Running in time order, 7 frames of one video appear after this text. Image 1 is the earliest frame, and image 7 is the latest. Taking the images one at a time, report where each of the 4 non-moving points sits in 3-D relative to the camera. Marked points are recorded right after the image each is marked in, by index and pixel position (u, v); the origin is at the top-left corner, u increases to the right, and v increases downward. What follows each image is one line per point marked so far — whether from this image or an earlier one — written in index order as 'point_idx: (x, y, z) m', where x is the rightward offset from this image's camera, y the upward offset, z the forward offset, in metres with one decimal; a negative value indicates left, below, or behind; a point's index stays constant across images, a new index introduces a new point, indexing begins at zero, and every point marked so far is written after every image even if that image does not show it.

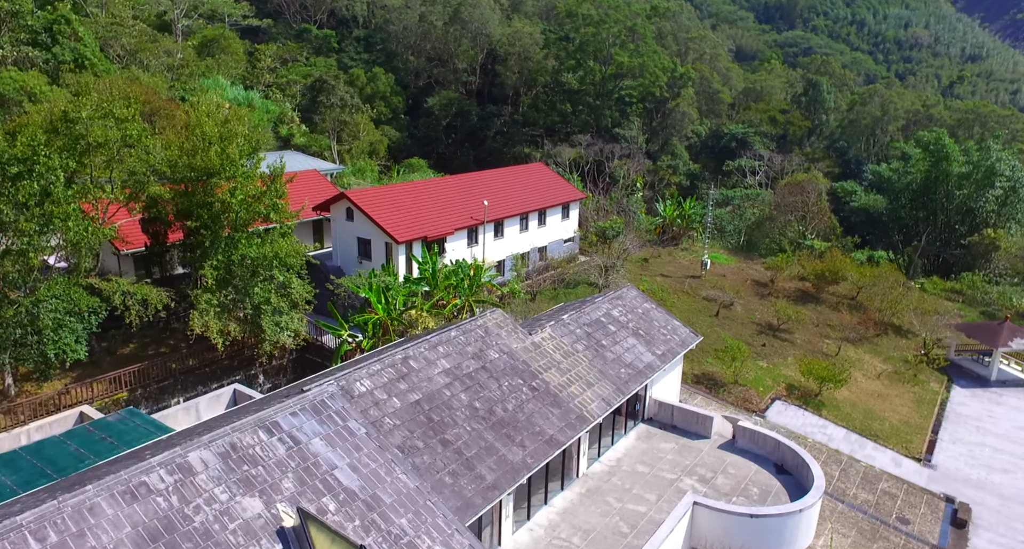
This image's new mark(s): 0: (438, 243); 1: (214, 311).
0: (-2.0, +0.8, +19.1) m
1: (-5.7, -0.7, +13.6) m
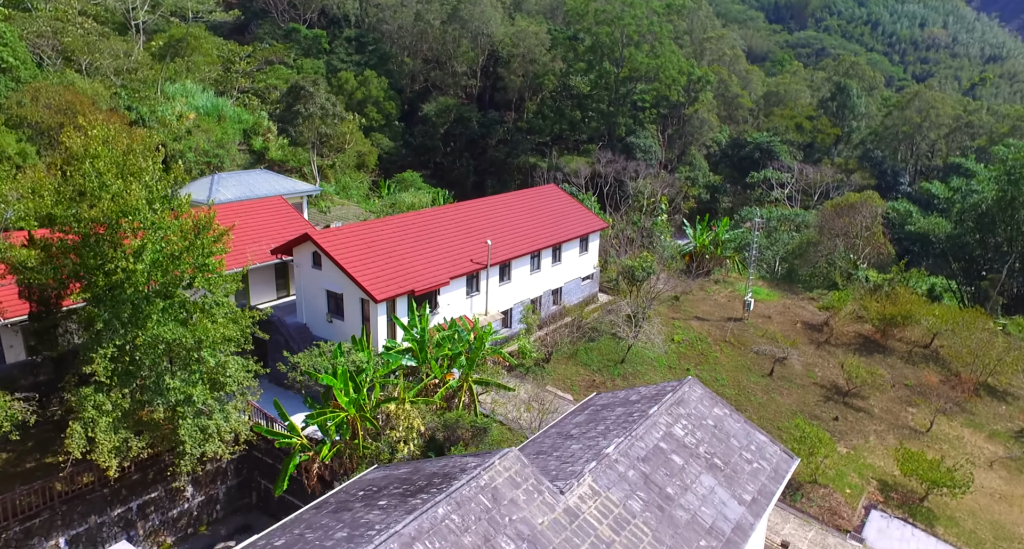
0: (-1.8, -0.5, +15.1) m
1: (-5.5, -2.0, +9.6) m
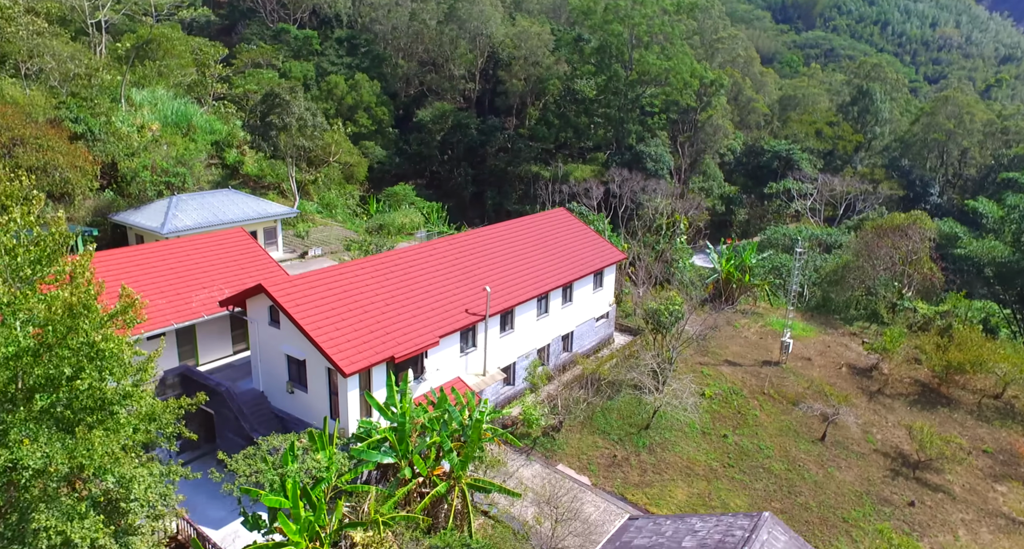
0: (-1.7, -1.5, +12.2) m
1: (-5.4, -3.0, +6.8) m
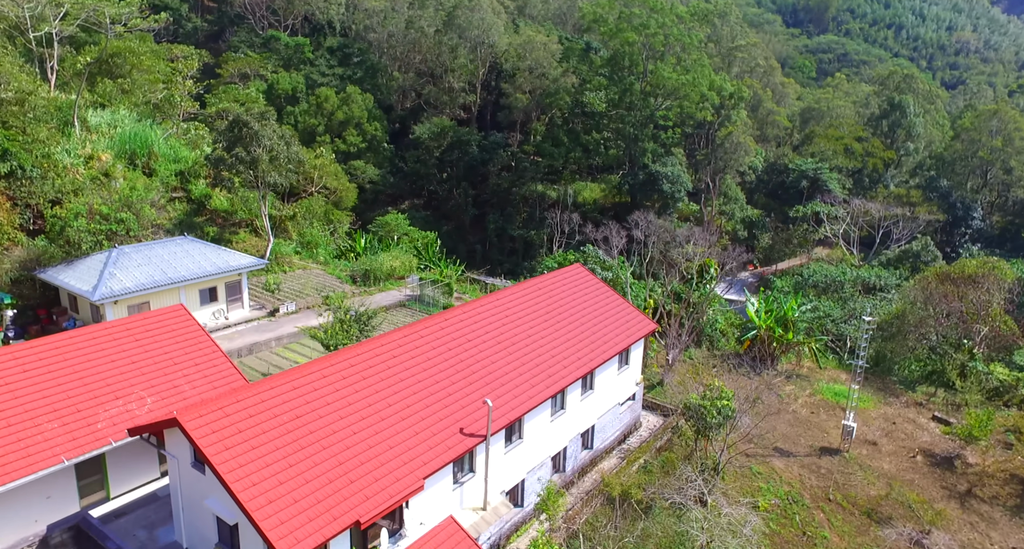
0: (-1.6, -3.0, +9.0) m
1: (-5.3, -4.5, +3.6) m
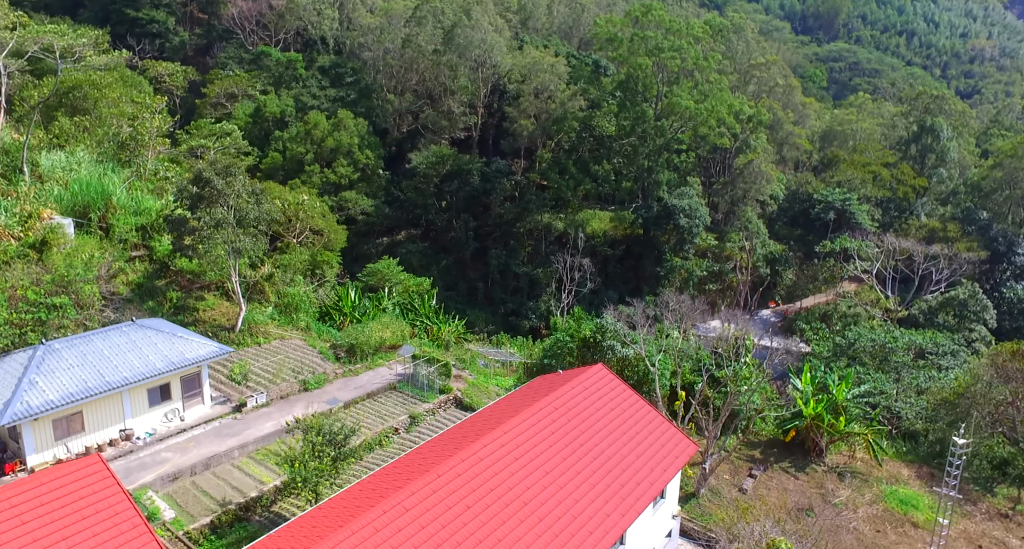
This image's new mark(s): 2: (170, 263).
0: (-1.4, -4.9, +6.3) m
1: (-5.1, -6.4, +0.8) m
2: (-9.4, +0.3, +19.6) m
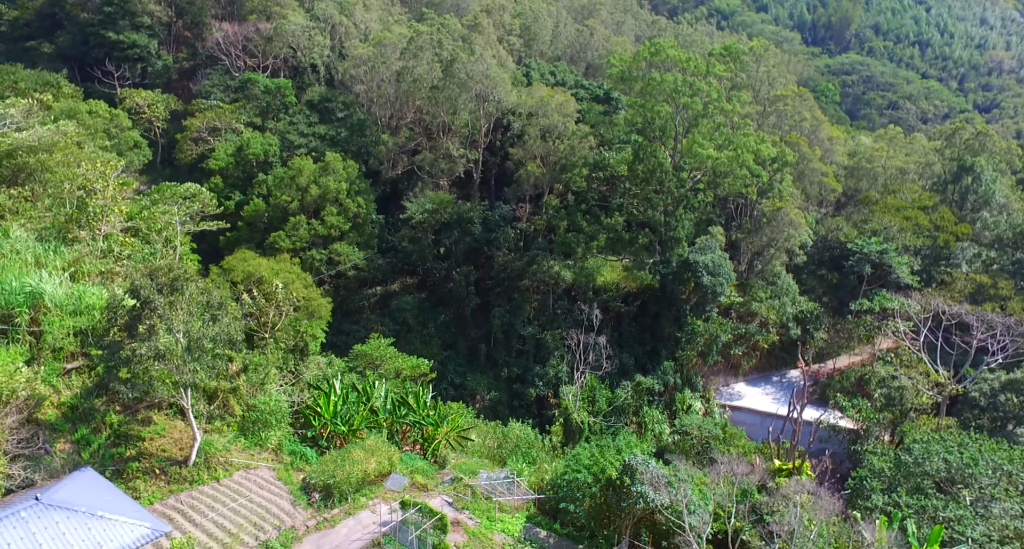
0: (-1.2, -7.5, +3.1) m
1: (-5.0, -9.0, -2.4) m
2: (-9.2, -2.4, +16.4) m
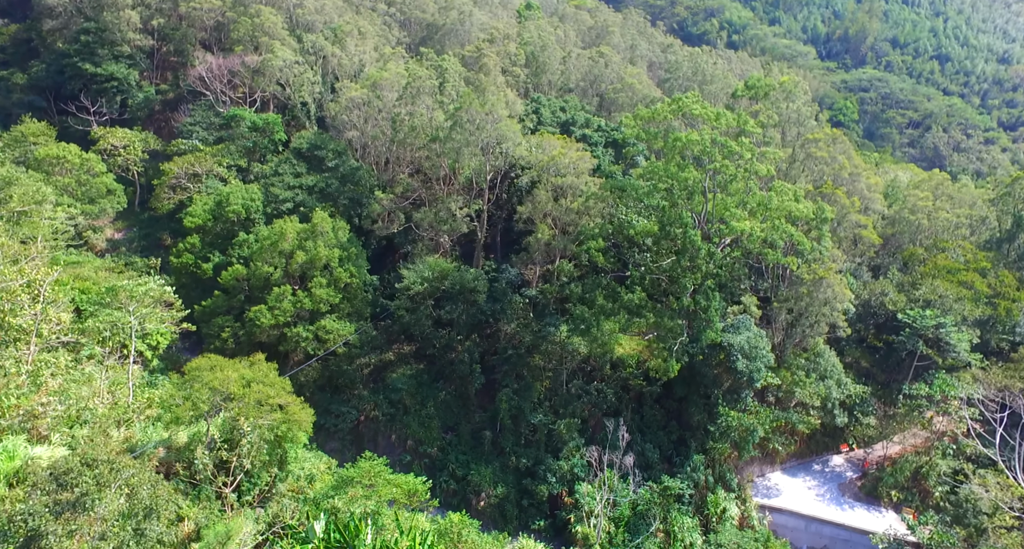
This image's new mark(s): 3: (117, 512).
0: (-1.0, -10.6, -0.5) m
1: (-4.7, -12.1, -6.0) m
2: (-8.9, -5.5, +12.8) m
3: (-6.3, -3.7, +11.3) m
